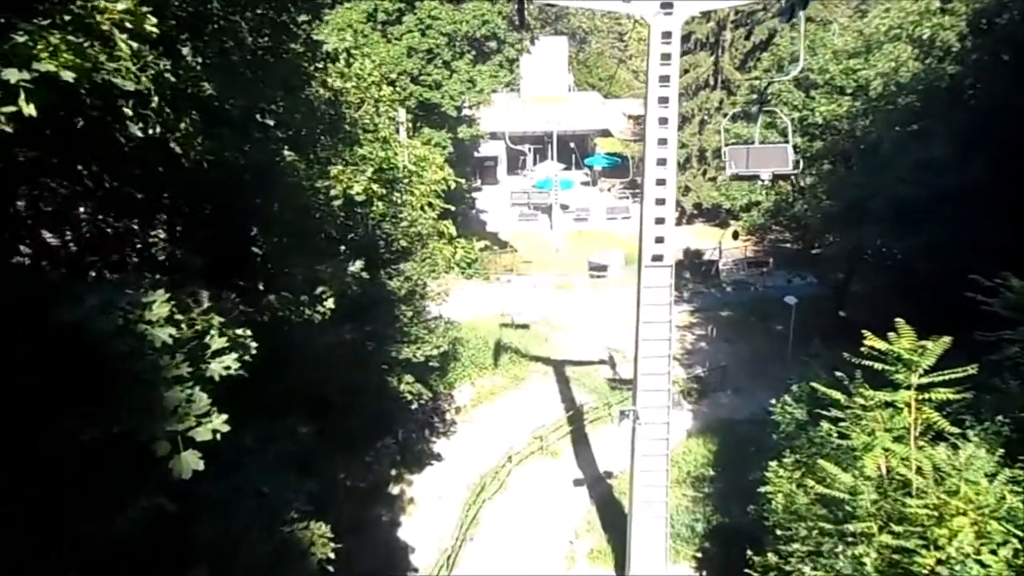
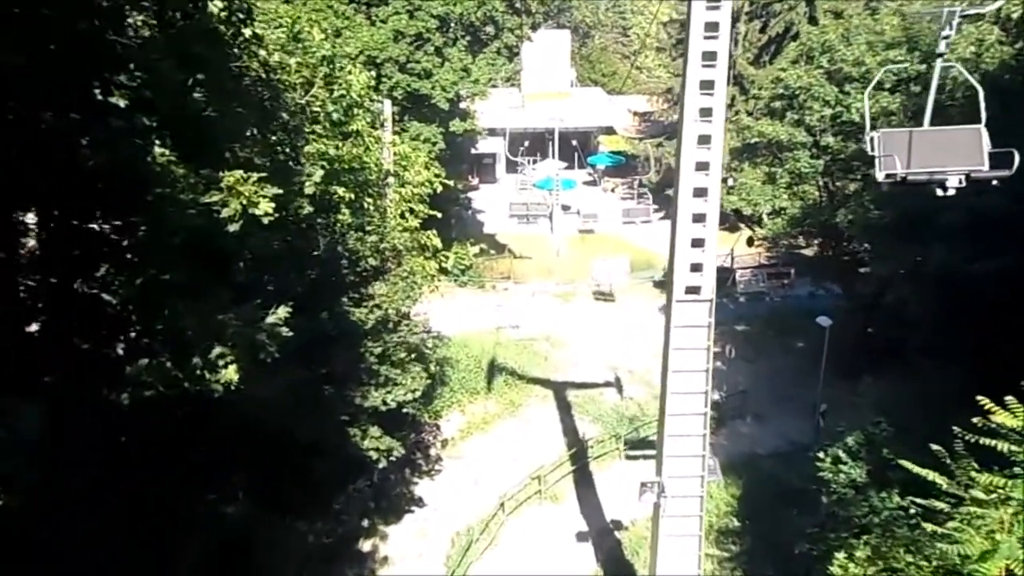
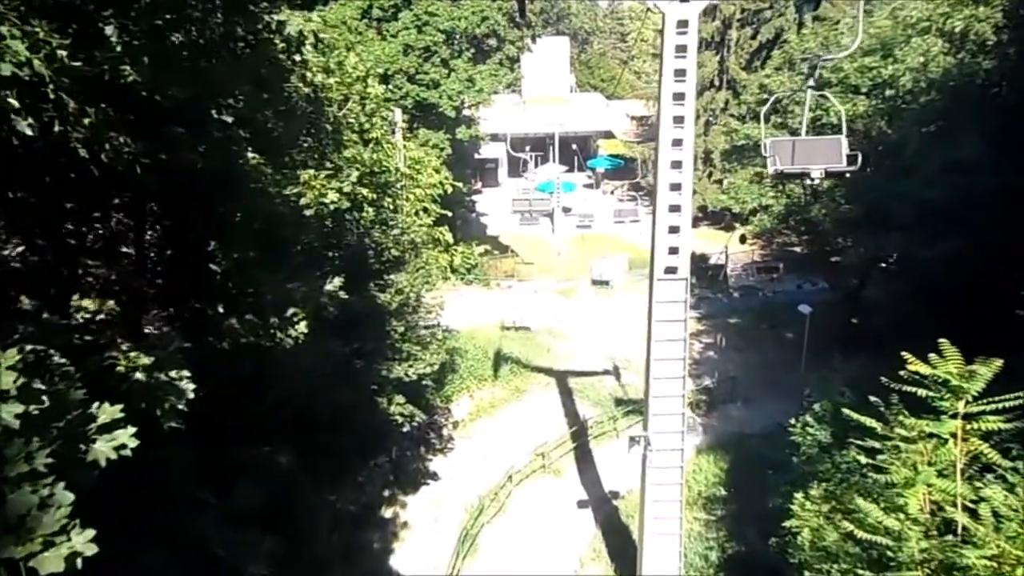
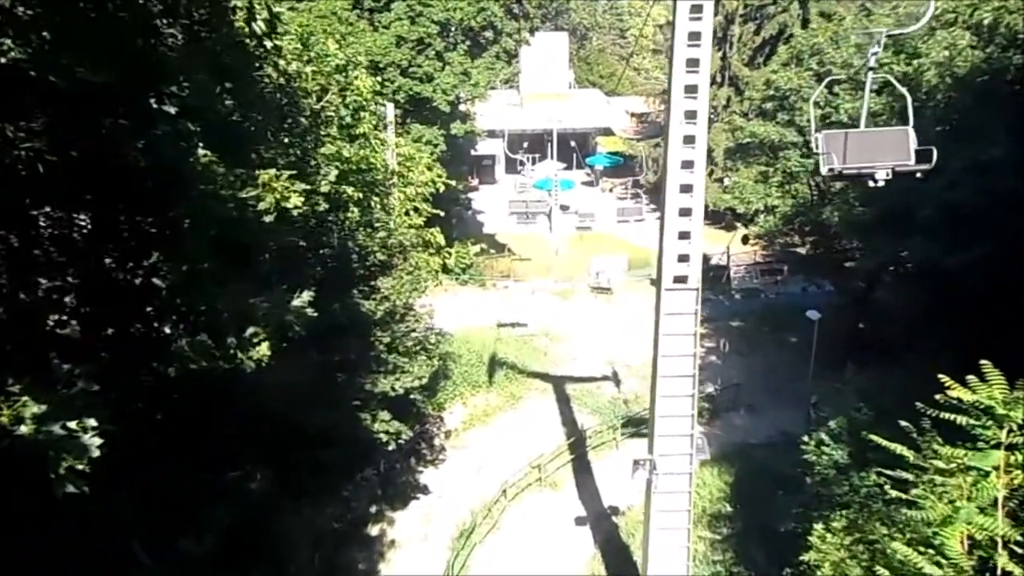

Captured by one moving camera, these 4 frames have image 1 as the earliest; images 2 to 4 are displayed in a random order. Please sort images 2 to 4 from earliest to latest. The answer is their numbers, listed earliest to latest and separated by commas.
3, 4, 2
